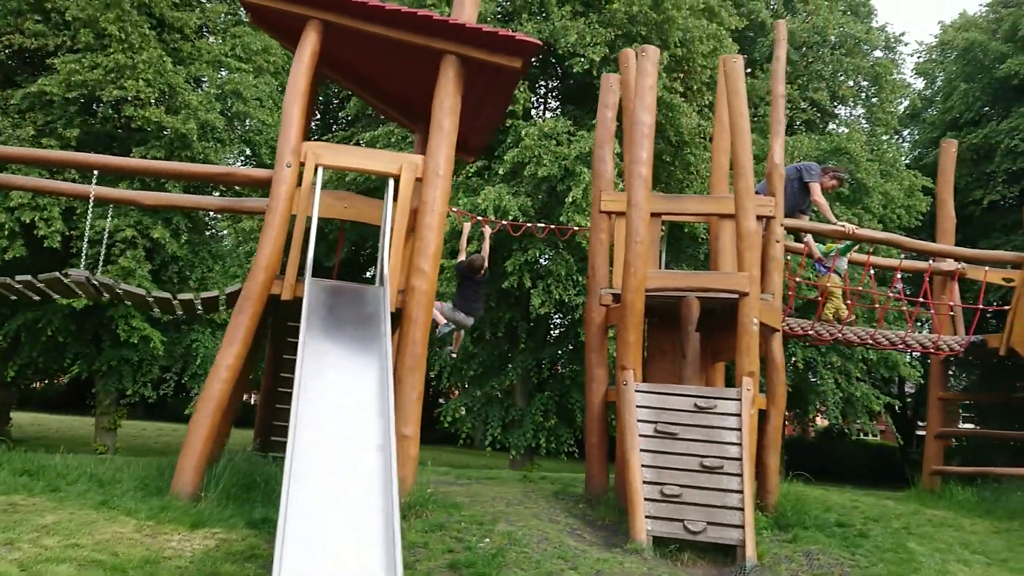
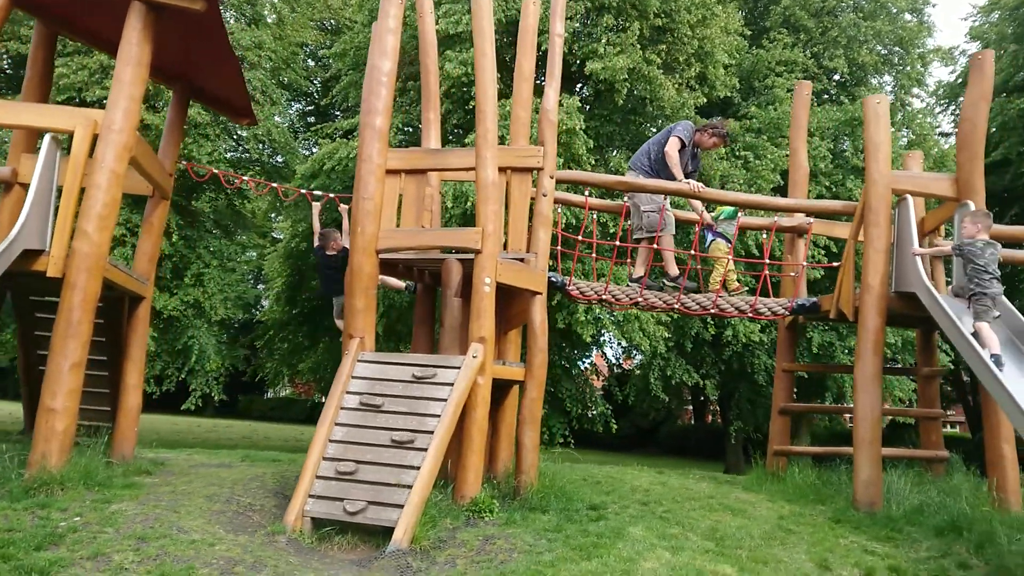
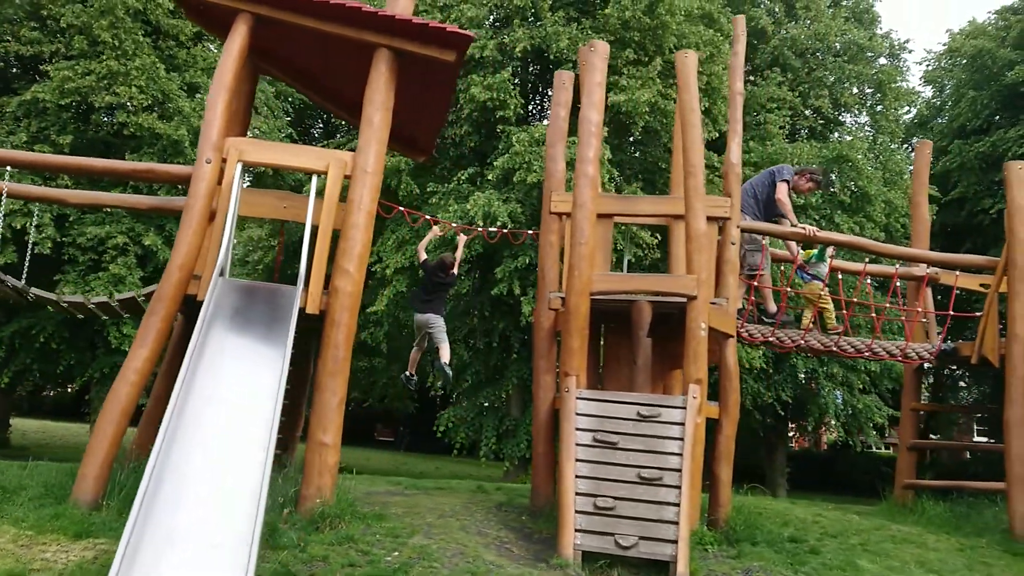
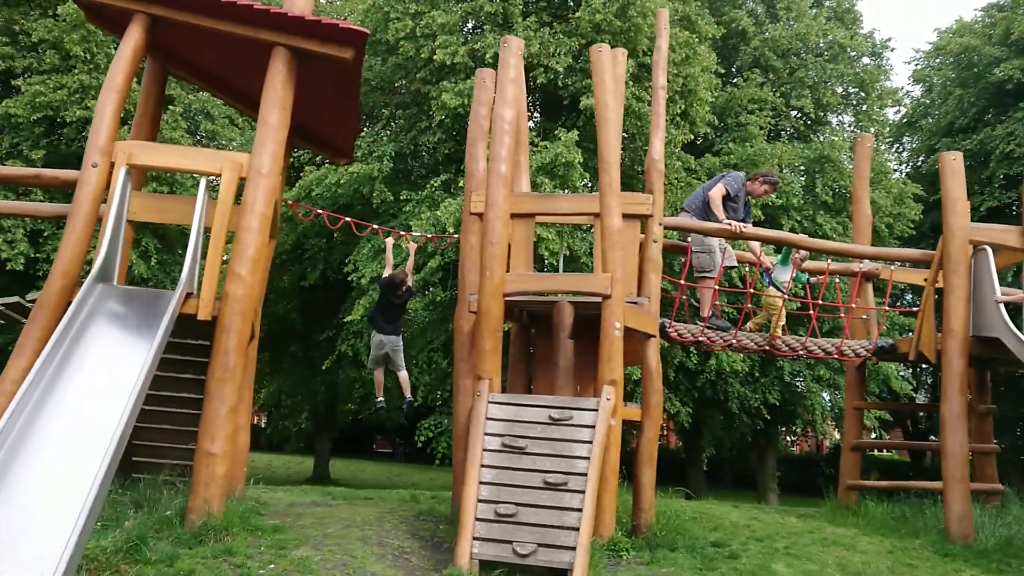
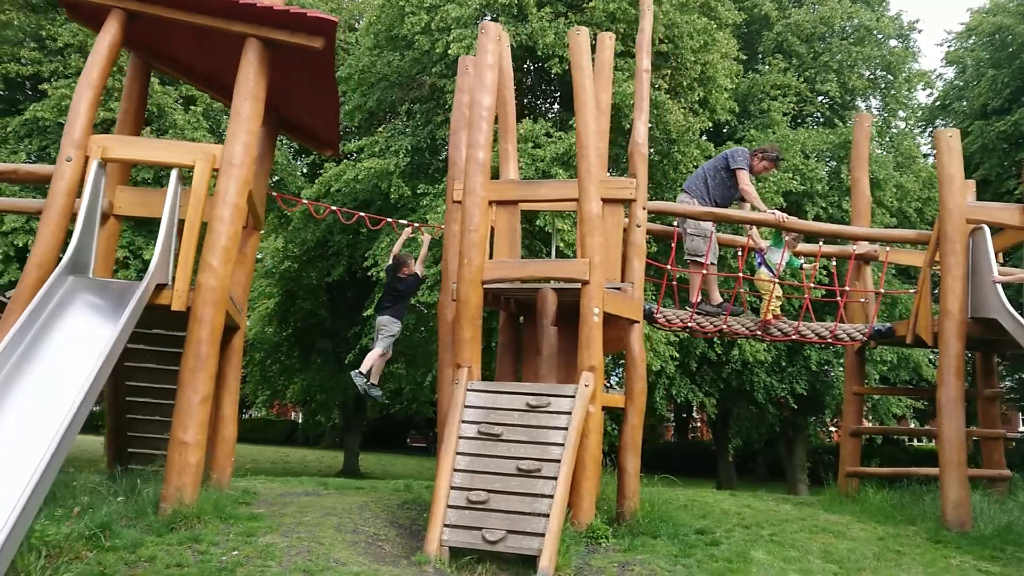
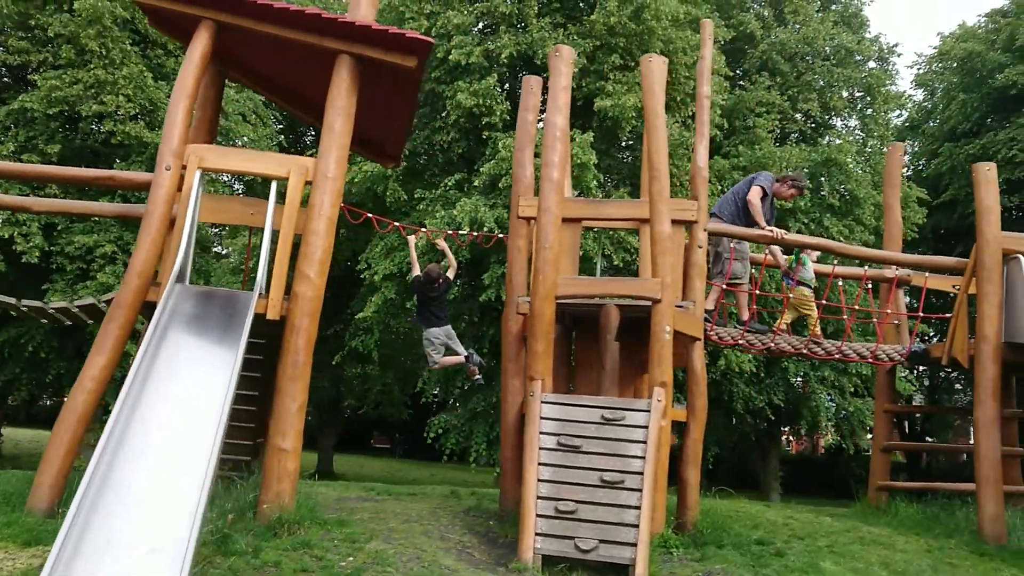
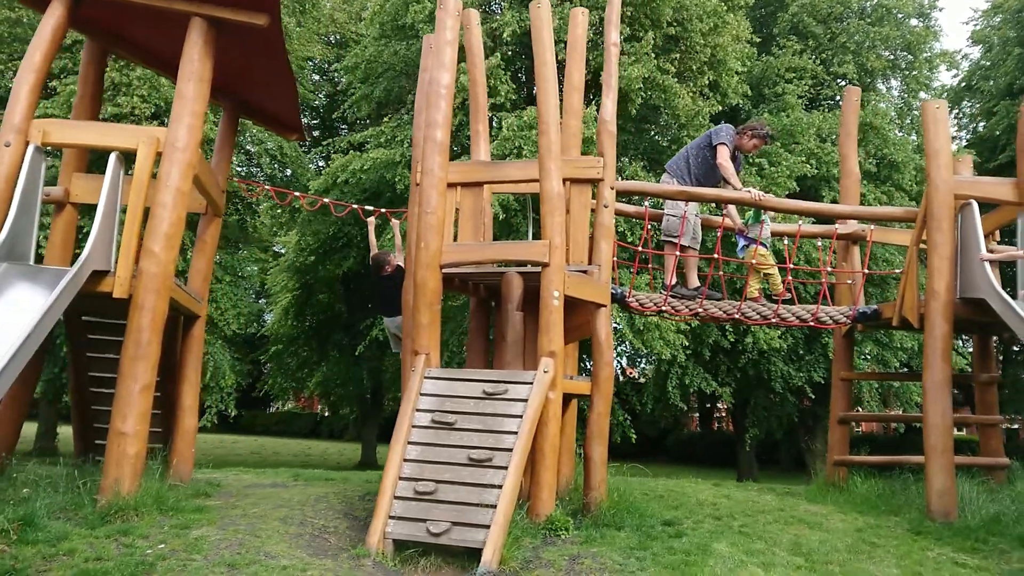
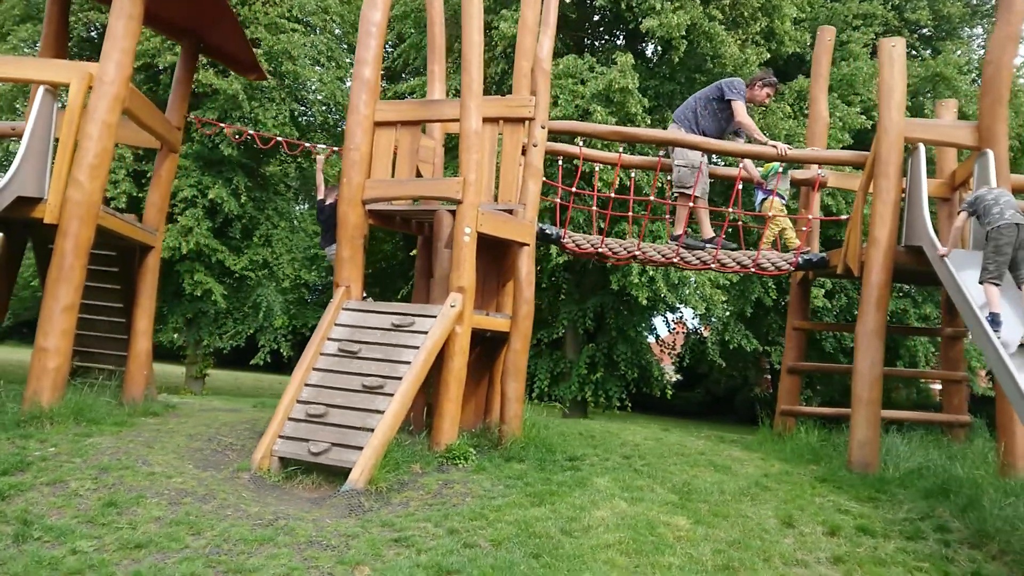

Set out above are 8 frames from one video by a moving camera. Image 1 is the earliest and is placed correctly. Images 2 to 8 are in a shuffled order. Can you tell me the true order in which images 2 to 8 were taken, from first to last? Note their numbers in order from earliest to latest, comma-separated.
3, 6, 4, 5, 7, 2, 8
